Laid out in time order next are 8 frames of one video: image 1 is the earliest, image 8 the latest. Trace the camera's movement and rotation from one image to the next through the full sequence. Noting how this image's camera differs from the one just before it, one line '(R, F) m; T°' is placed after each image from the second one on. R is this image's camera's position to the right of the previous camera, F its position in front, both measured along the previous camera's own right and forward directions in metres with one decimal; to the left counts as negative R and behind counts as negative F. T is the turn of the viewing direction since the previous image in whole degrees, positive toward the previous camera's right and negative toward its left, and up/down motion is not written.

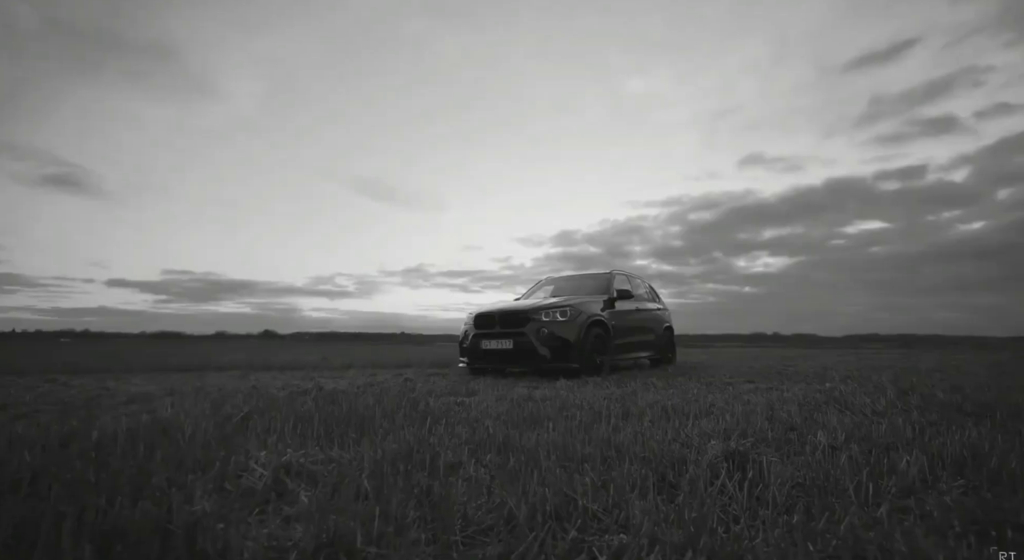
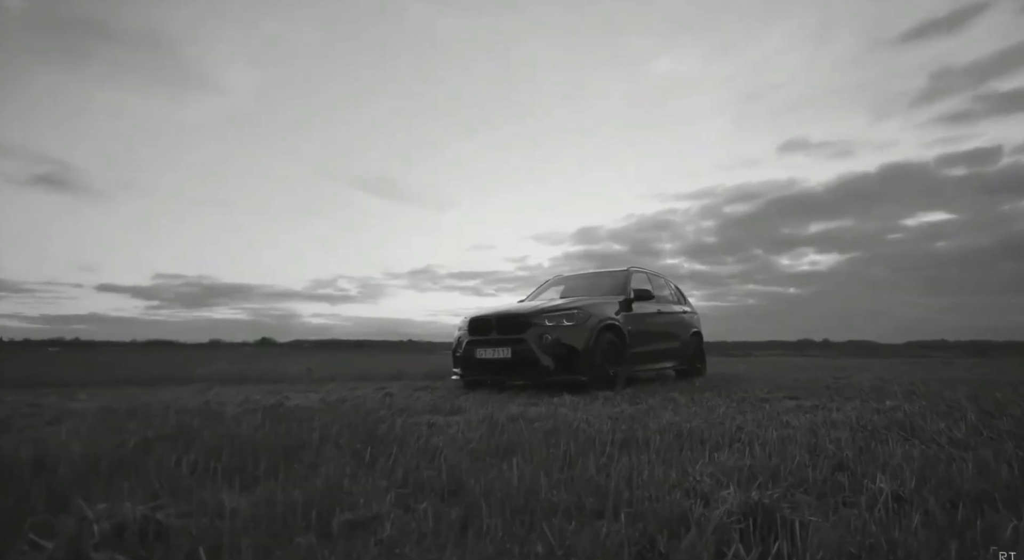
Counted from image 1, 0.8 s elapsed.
(+0.4, +0.9) m; -4°
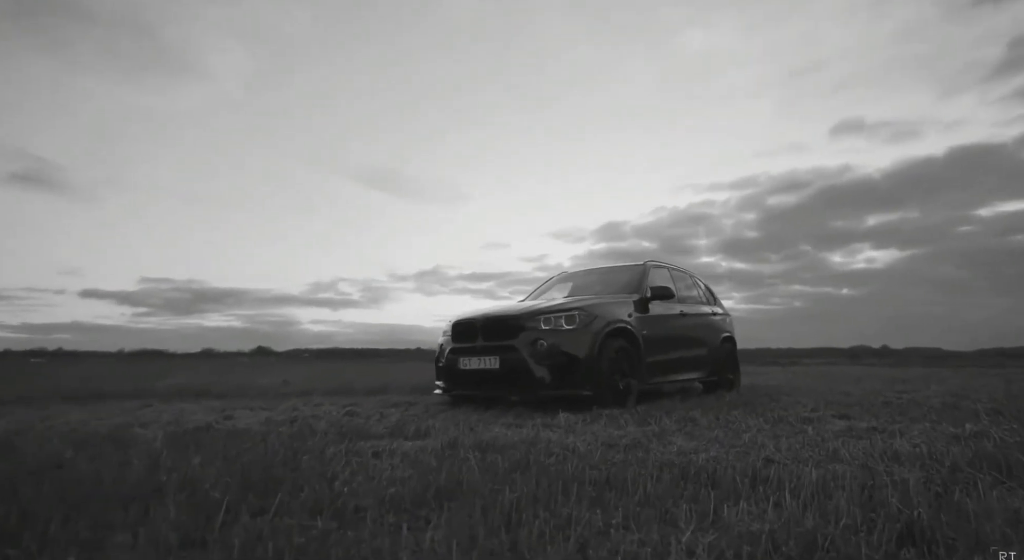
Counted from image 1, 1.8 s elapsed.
(+0.5, +0.9) m; -4°
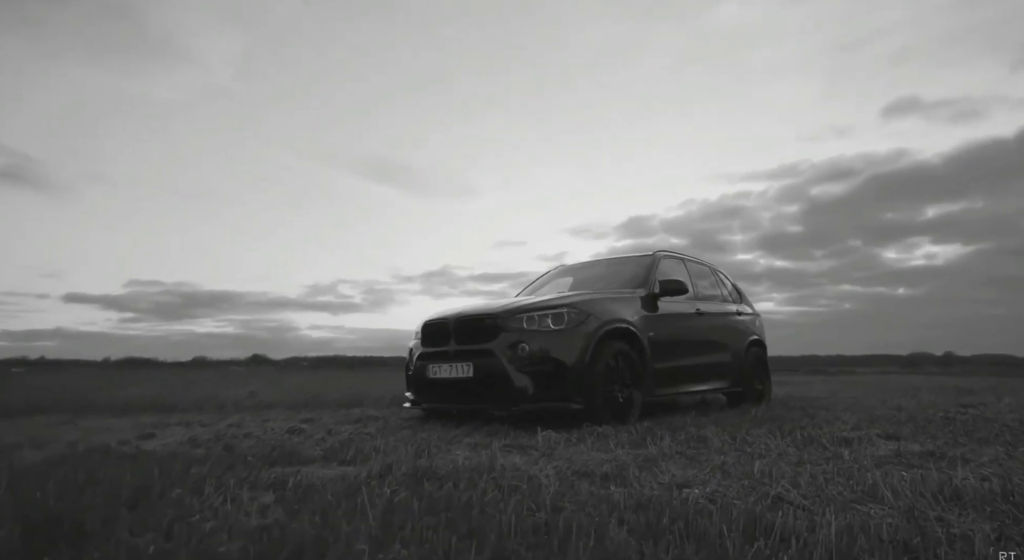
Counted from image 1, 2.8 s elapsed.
(+0.5, +0.7) m; -4°
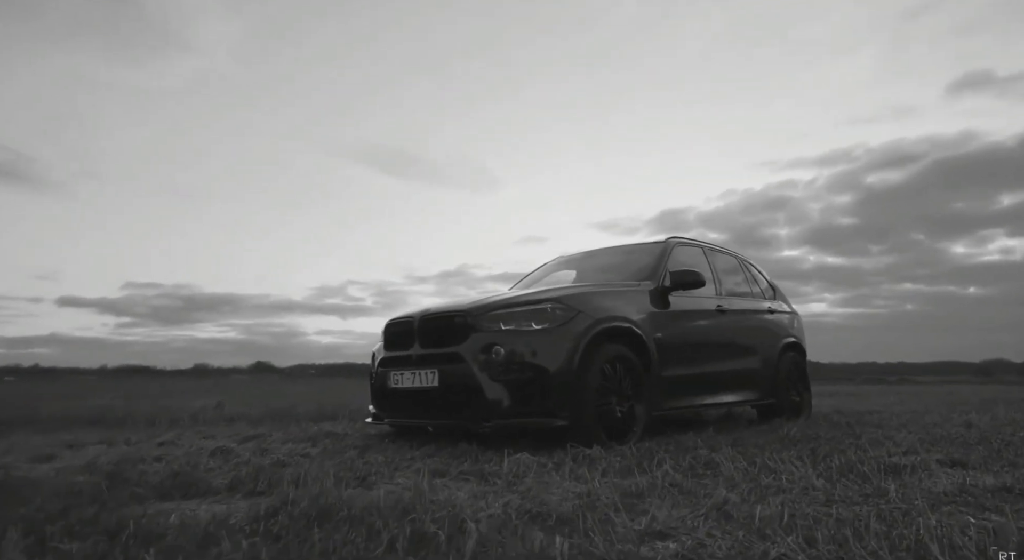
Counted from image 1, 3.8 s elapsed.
(+0.5, +0.7) m; -5°
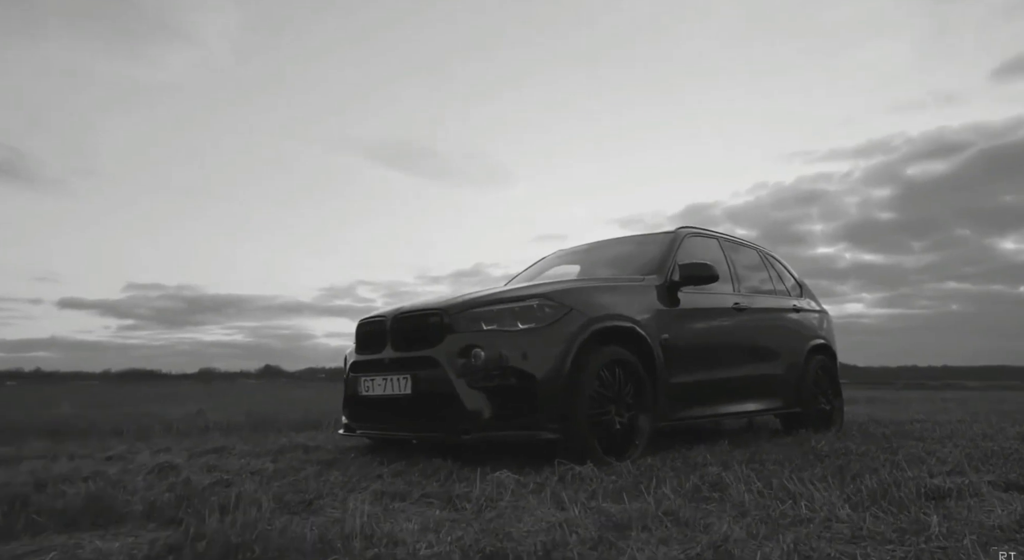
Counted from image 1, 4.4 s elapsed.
(+0.3, +0.4) m; -3°
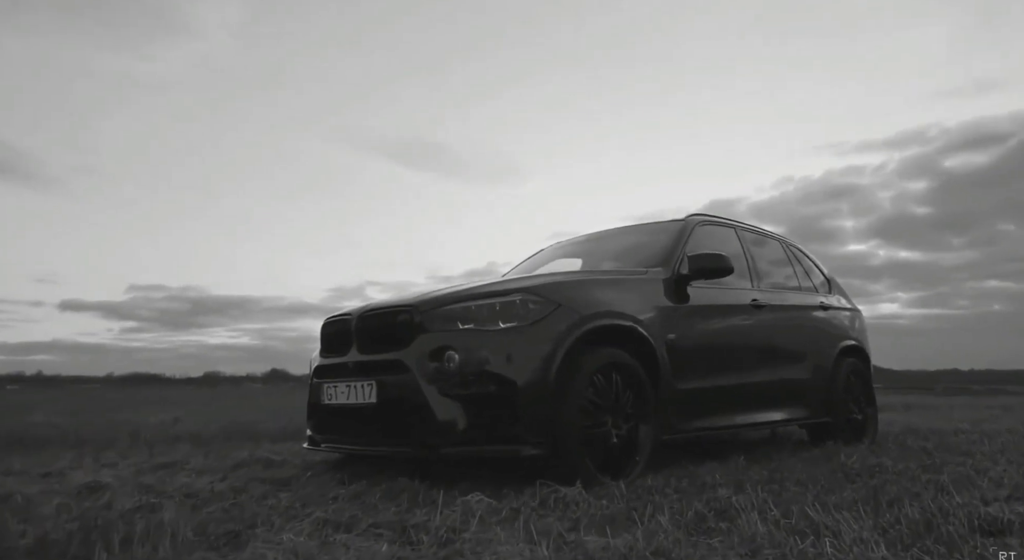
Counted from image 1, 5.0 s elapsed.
(+0.3, +0.4) m; -3°
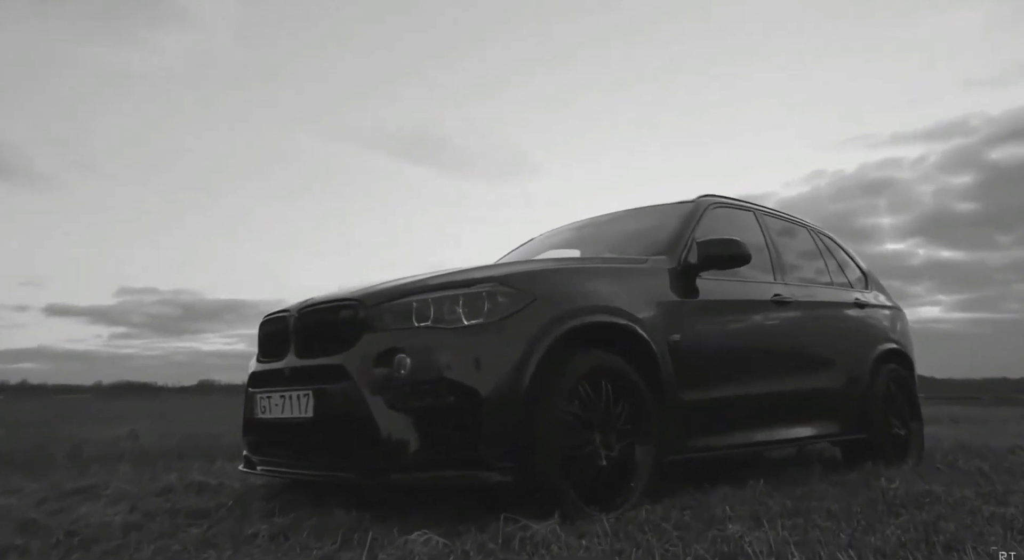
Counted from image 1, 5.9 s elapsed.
(+0.3, +0.5) m; -3°
